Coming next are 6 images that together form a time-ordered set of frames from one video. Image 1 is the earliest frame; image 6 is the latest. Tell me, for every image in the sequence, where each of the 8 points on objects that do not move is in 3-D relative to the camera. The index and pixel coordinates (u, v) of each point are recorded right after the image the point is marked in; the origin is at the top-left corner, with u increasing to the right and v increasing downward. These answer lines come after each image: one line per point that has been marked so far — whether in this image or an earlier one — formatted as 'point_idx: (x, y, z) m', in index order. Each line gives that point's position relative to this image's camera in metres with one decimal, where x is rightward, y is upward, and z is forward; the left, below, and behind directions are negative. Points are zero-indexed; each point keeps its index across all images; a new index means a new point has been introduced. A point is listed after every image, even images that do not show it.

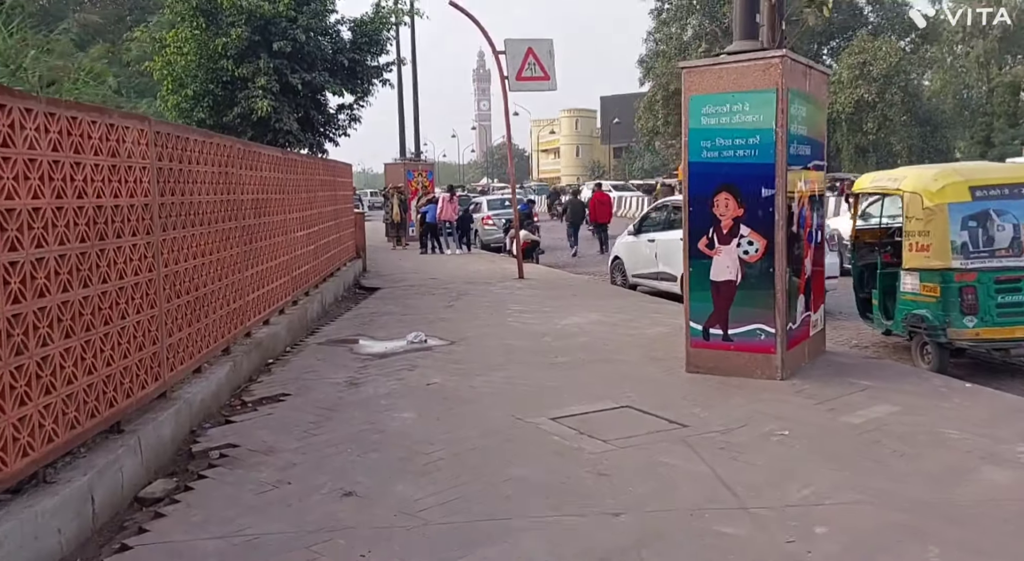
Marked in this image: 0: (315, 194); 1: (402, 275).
0: (-2.6, +1.1, +12.0) m
1: (-1.9, +0.1, +15.9) m
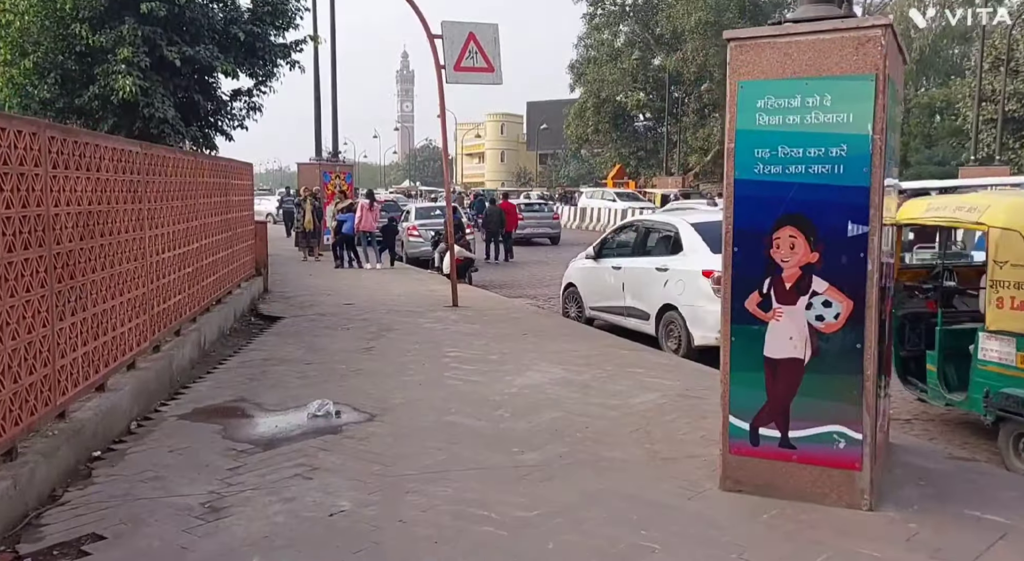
0: (-3.2, +0.8, +9.3) m
1: (-2.9, -0.3, +13.3) m
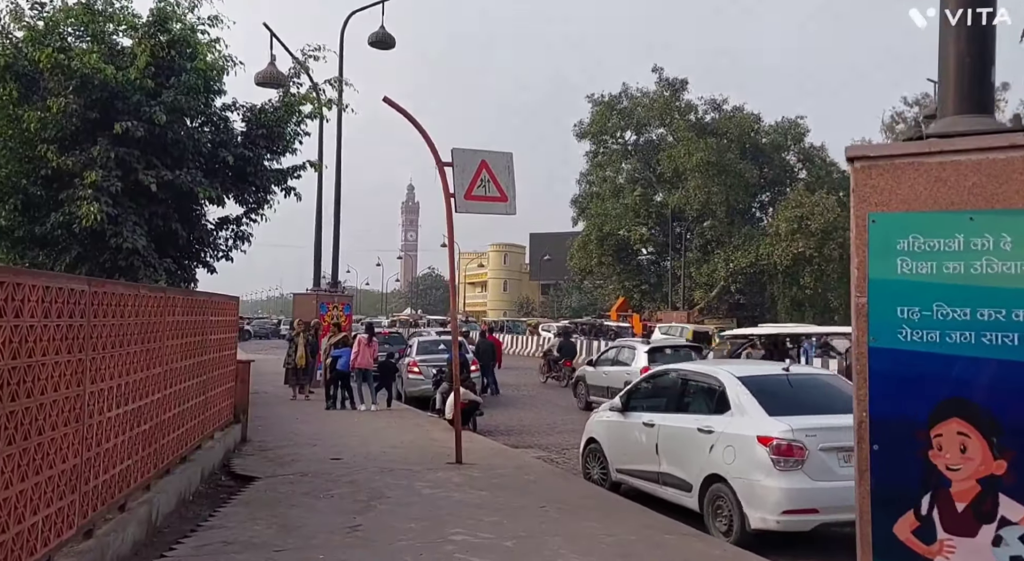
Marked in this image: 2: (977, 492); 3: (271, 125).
0: (-3.0, -0.5, +8.0) m
1: (-2.8, -2.1, +11.7) m
2: (+1.6, -0.7, +3.2) m
3: (-3.3, +2.2, +12.6) m
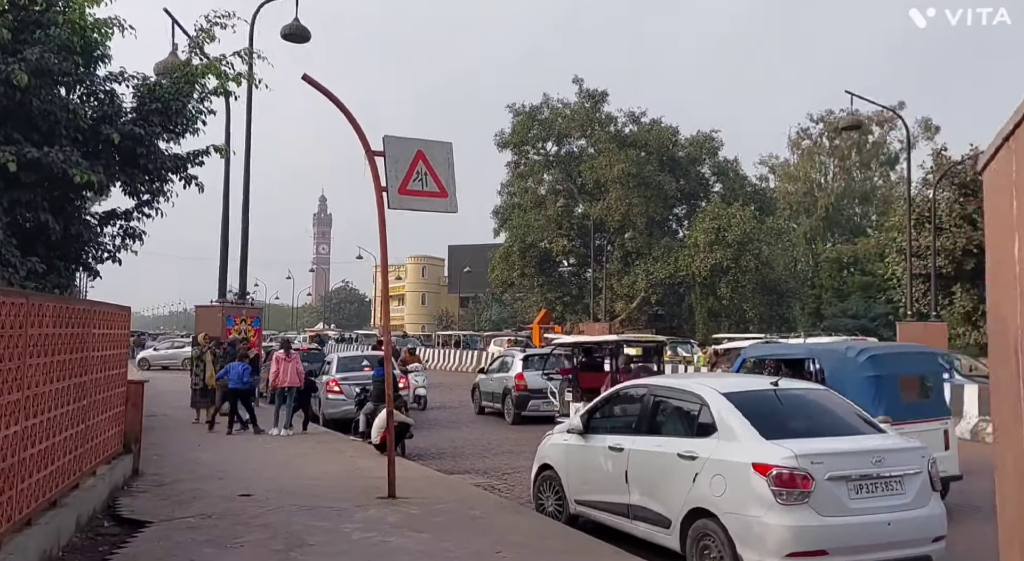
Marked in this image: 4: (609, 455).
0: (-3.4, -0.5, +6.3) m
1: (-3.4, -2.2, +10.0) m
2: (+1.7, -0.6, +1.9) m
3: (-4.0, +2.1, +10.9) m
4: (+0.9, -1.6, +8.3) m
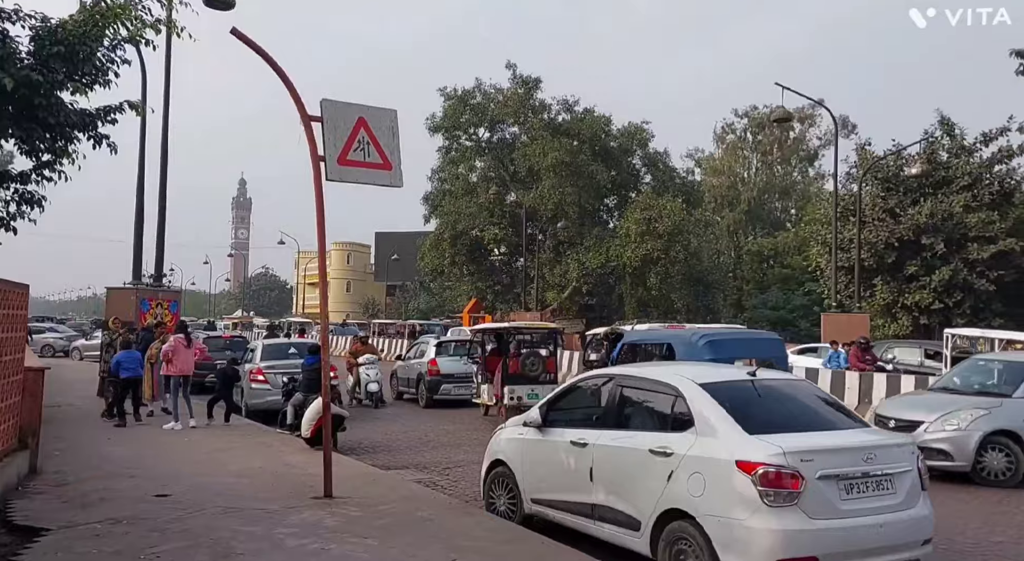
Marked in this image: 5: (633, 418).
0: (-3.6, -0.4, +5.2) m
1: (-3.9, -2.0, +9.0) m
2: (+1.8, -0.6, +1.3) m
3: (-4.6, +2.3, +9.7) m
4: (+0.5, -1.4, +7.6) m
5: (+1.0, -1.1, +7.3) m
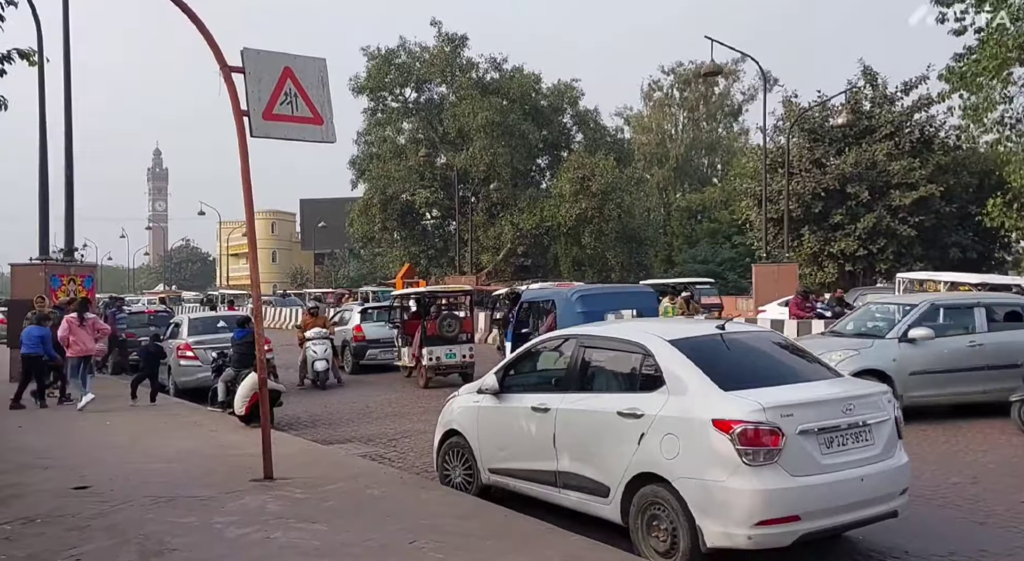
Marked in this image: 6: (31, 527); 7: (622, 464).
0: (-3.8, -0.3, +4.4) m
1: (-4.3, -1.7, +8.2) m
2: (+1.9, -0.4, +0.9) m
3: (-5.2, +2.6, +8.7) m
4: (+0.2, -1.0, +7.1) m
5: (+0.6, -0.7, +6.9) m
6: (-3.4, -1.7, +6.5) m
7: (+0.7, -1.3, +6.3) m
